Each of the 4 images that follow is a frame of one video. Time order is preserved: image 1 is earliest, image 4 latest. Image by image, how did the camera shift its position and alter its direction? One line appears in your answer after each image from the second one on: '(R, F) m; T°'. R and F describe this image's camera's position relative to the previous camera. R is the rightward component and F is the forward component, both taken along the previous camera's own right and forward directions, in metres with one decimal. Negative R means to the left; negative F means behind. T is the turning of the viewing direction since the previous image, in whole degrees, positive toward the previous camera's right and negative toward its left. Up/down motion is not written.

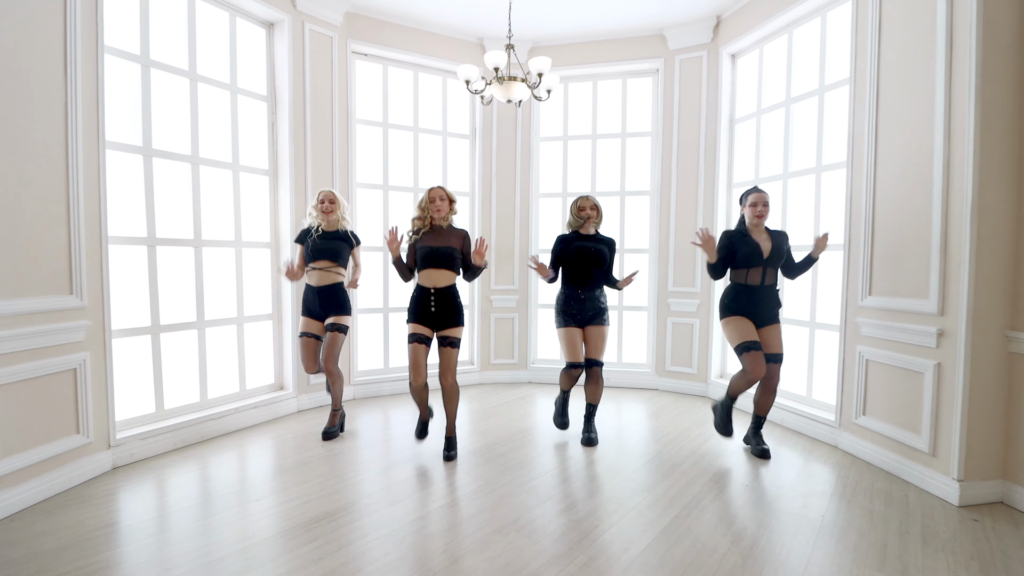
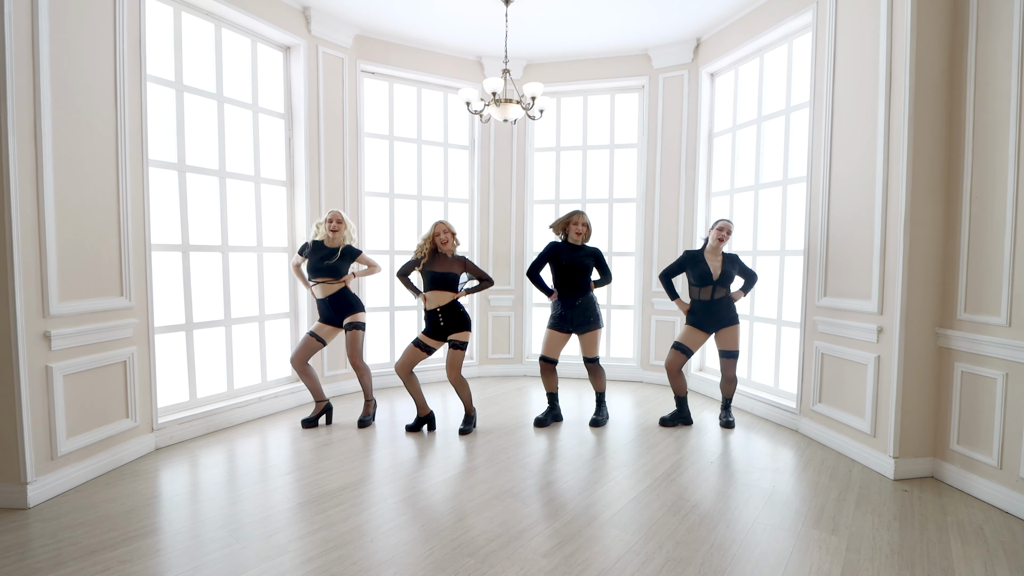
(0.0, -0.4) m; 0°
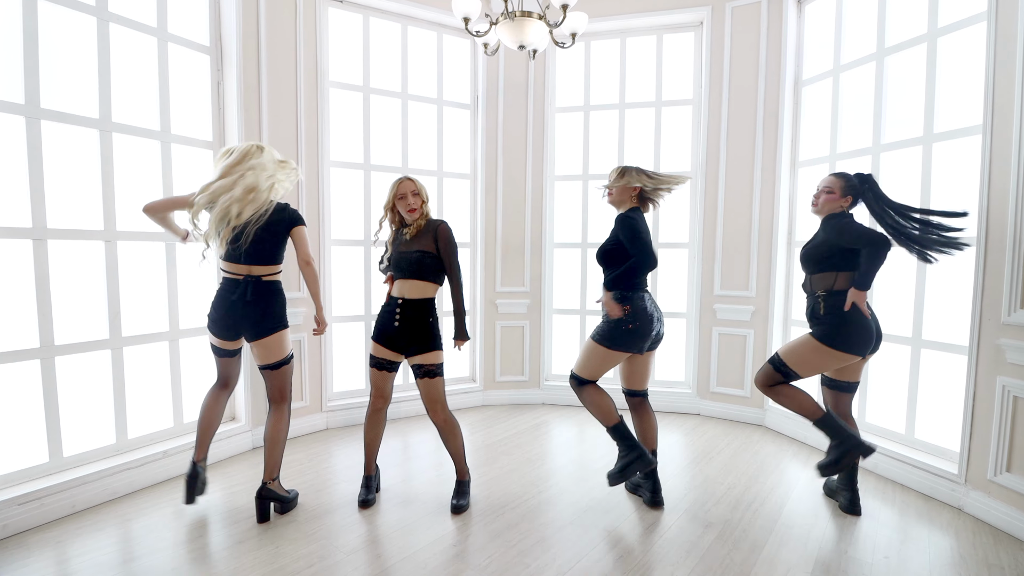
(-0.1, +1.2) m; -1°
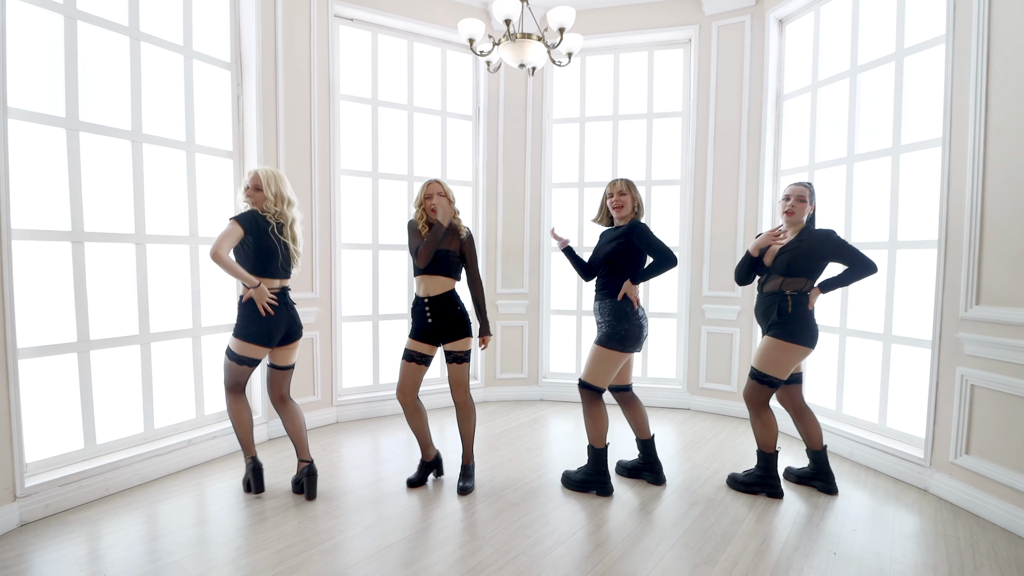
(0.0, -0.2) m; 0°
